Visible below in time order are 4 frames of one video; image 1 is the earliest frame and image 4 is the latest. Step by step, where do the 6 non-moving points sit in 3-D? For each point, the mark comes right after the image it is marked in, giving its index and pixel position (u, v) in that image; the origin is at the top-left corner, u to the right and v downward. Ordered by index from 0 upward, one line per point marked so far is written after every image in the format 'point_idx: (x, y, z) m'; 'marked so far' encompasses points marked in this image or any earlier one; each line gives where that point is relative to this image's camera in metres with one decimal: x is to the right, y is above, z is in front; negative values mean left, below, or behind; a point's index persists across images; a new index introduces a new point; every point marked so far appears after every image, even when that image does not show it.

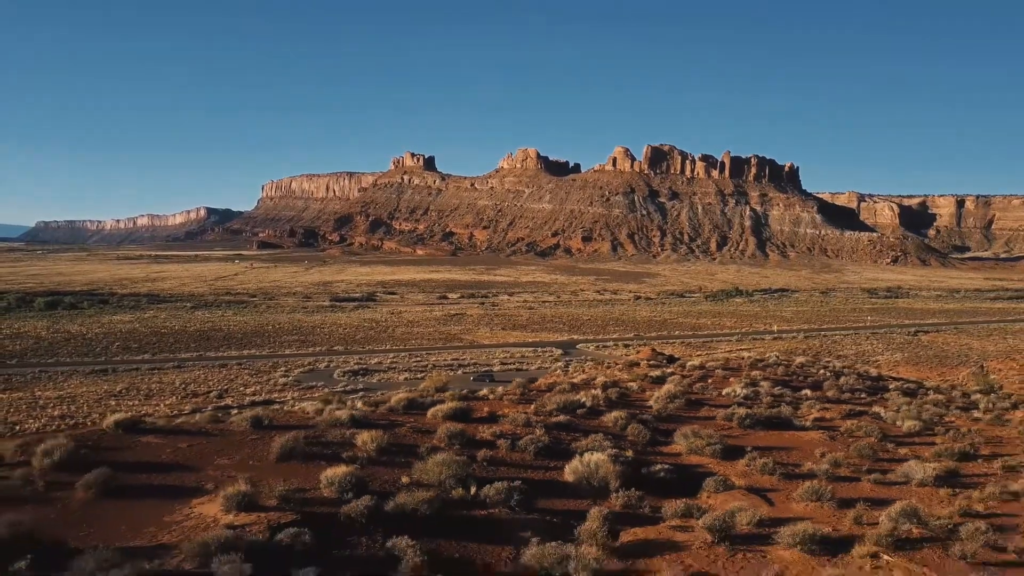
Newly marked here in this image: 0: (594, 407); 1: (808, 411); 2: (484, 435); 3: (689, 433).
0: (+2.1, -2.9, +14.1) m
1: (+7.3, -3.0, +13.9) m
2: (-0.5, -3.0, +12.4) m
3: (+3.6, -3.0, +12.2) m
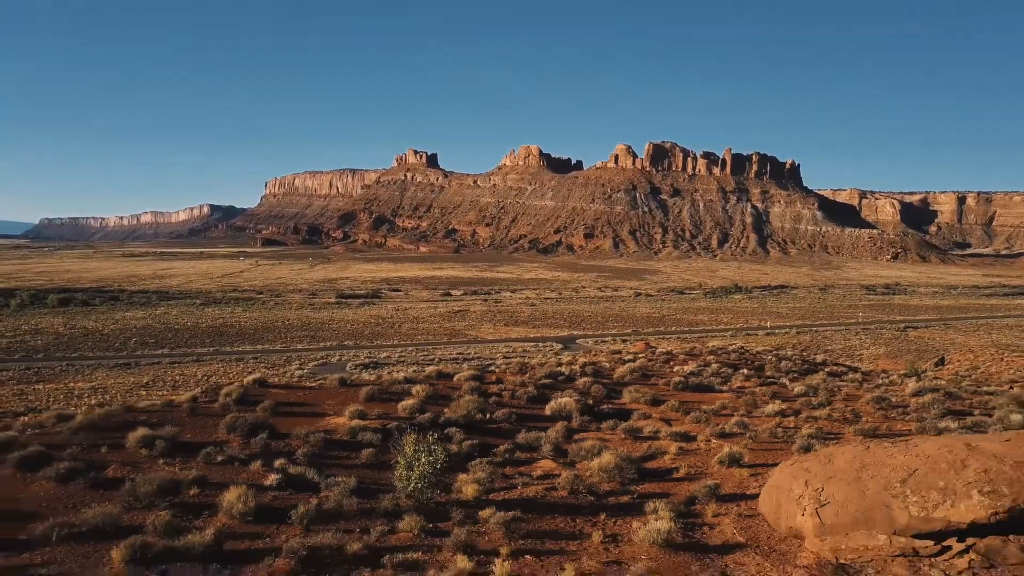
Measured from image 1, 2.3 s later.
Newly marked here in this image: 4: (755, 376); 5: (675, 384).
0: (+2.1, -3.0, +18.4) m
1: (+7.3, -3.1, +18.1) m
2: (-0.5, -3.0, +16.7) m
3: (+3.6, -3.1, +16.4) m
4: (+8.5, -3.1, +19.0) m
5: (+5.0, -3.0, +17.0) m
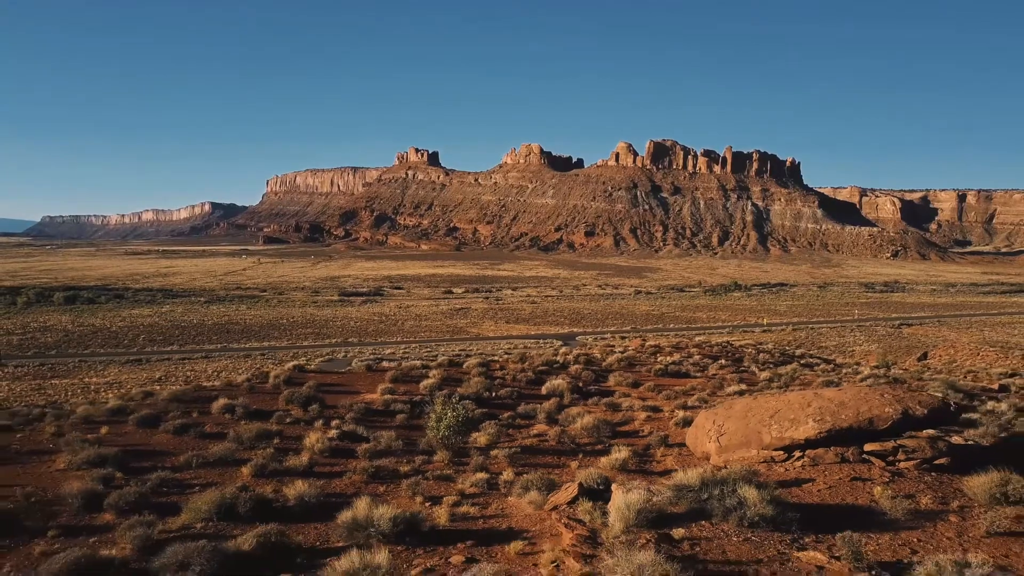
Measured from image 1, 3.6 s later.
0: (+2.1, -2.9, +20.6) m
1: (+7.4, -3.0, +20.3) m
2: (-0.5, -3.0, +18.9) m
3: (+3.7, -3.0, +18.6) m
4: (+8.5, -3.0, +21.2) m
5: (+5.1, -2.9, +19.2) m
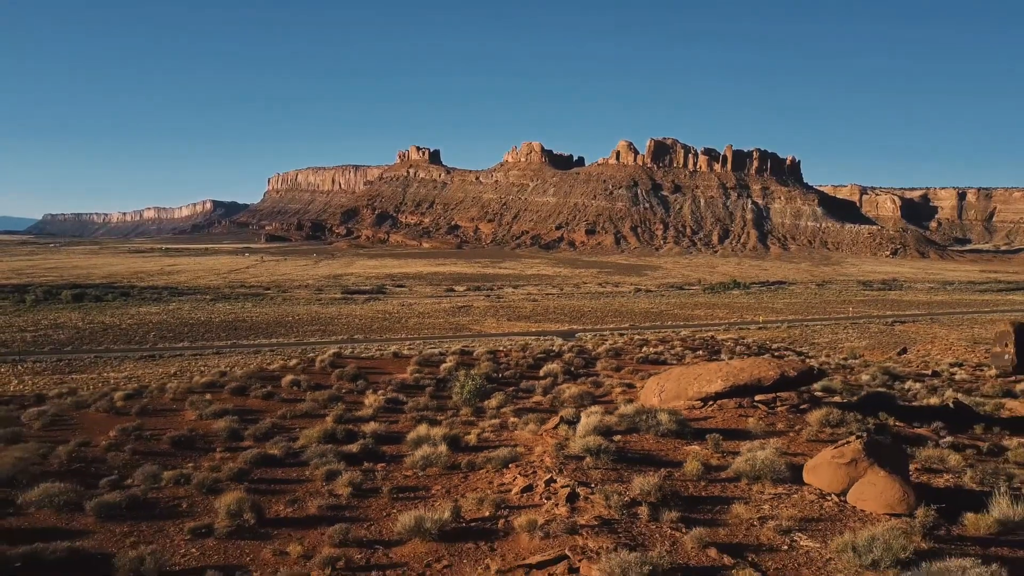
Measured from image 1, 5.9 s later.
0: (+2.3, -2.9, +23.5) m
1: (+7.5, -3.0, +23.2) m
2: (-0.4, -3.0, +21.8) m
3: (+3.8, -3.0, +21.5) m
4: (+8.6, -3.0, +24.0) m
5: (+5.2, -2.9, +22.1) m
